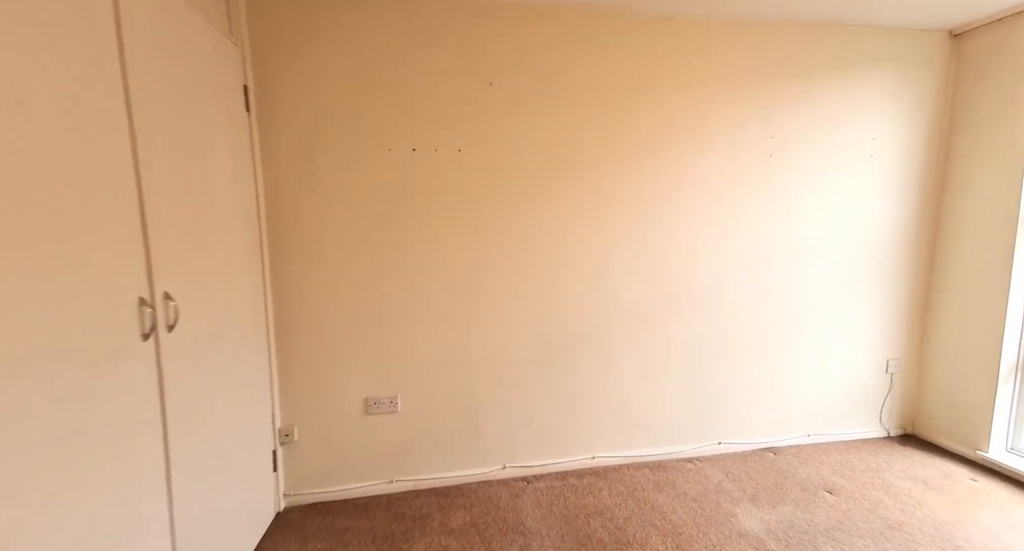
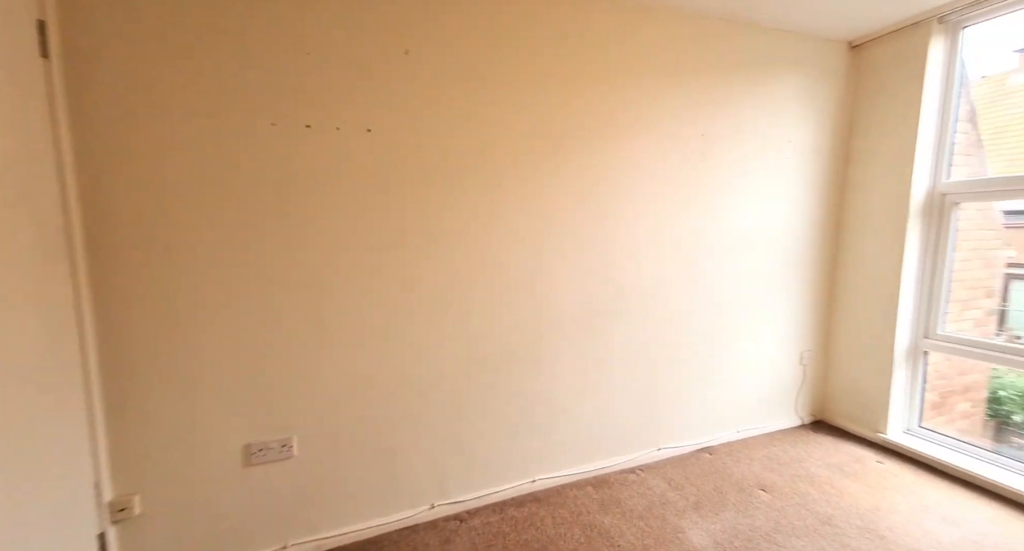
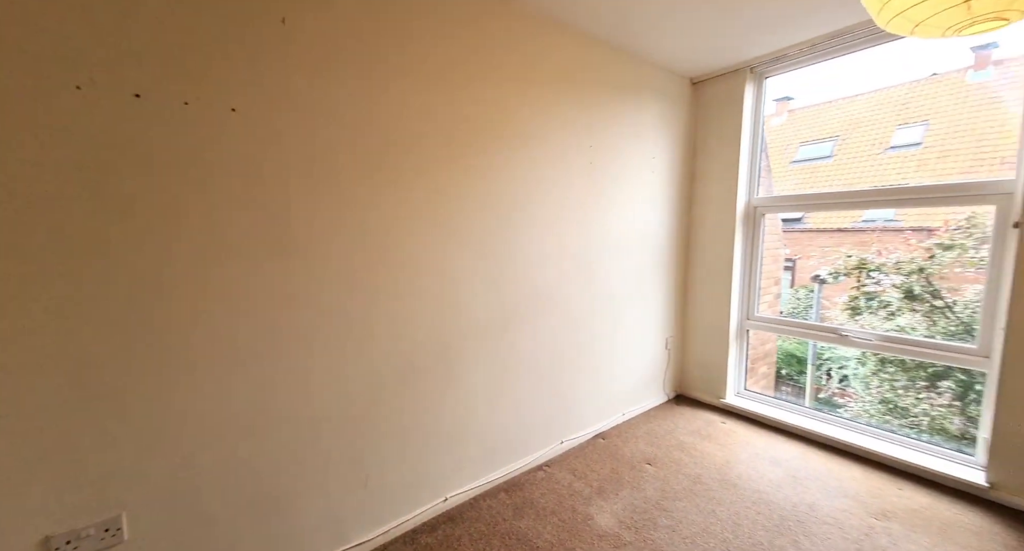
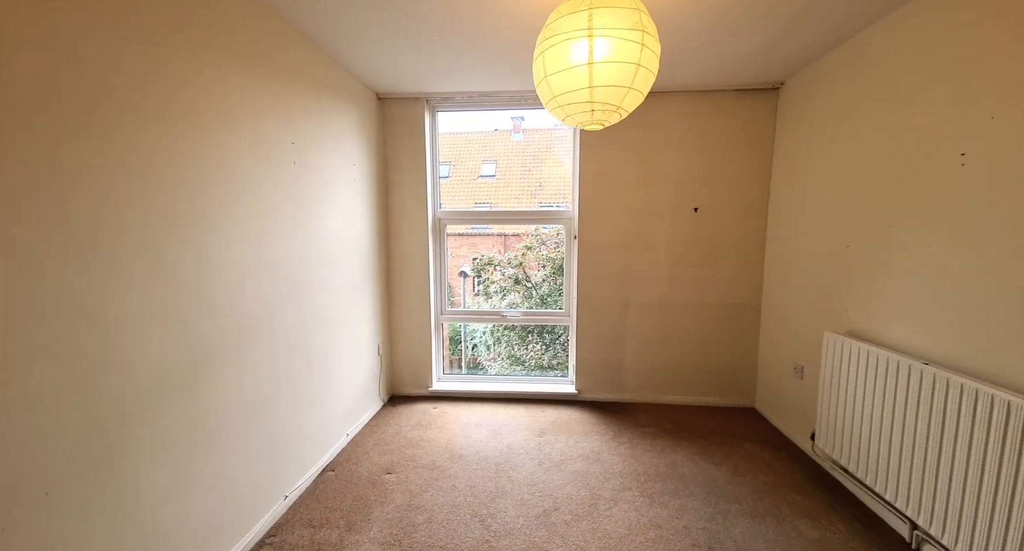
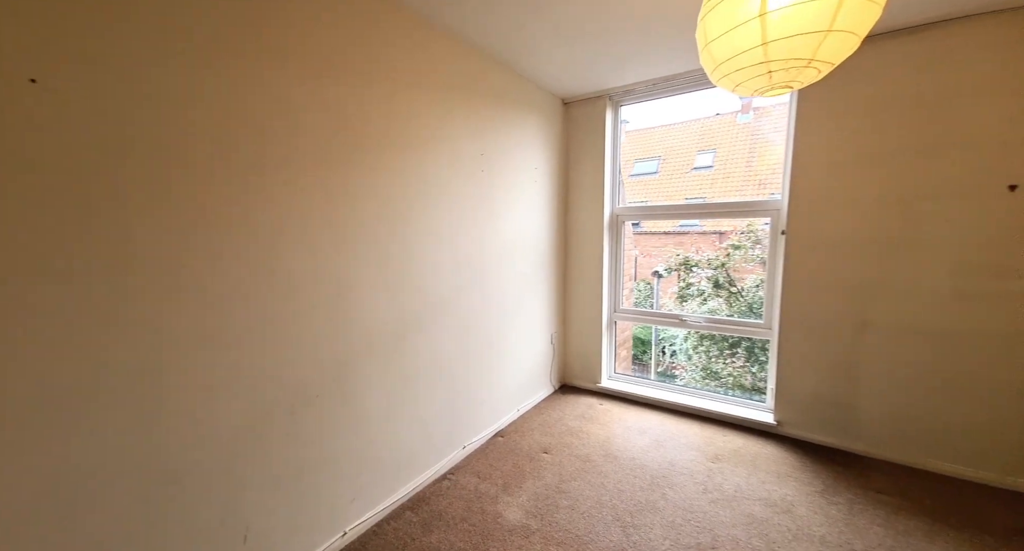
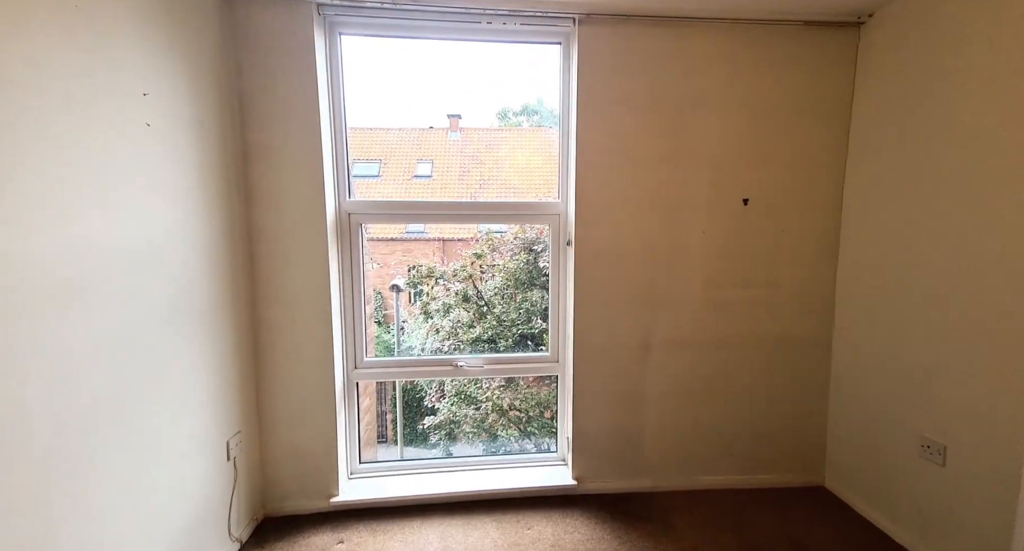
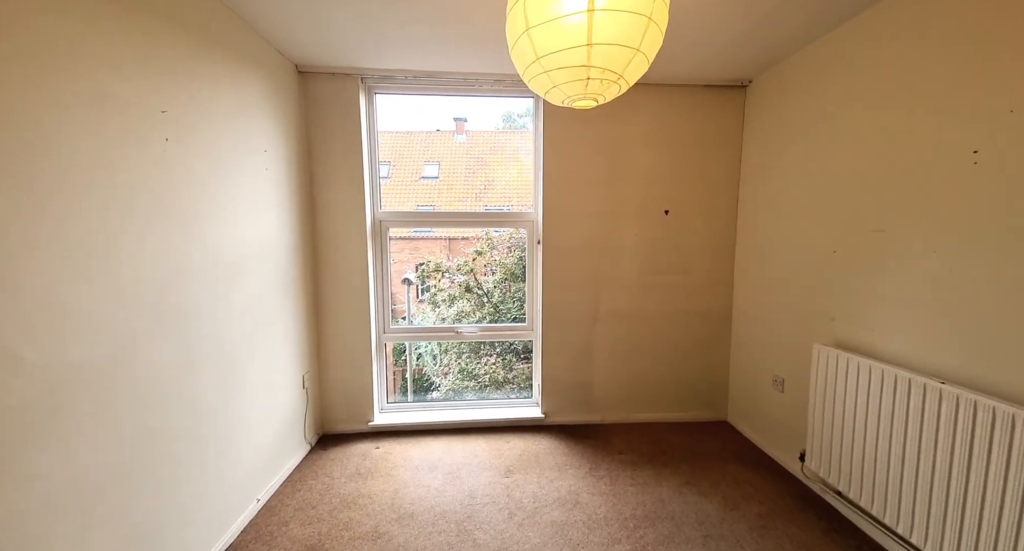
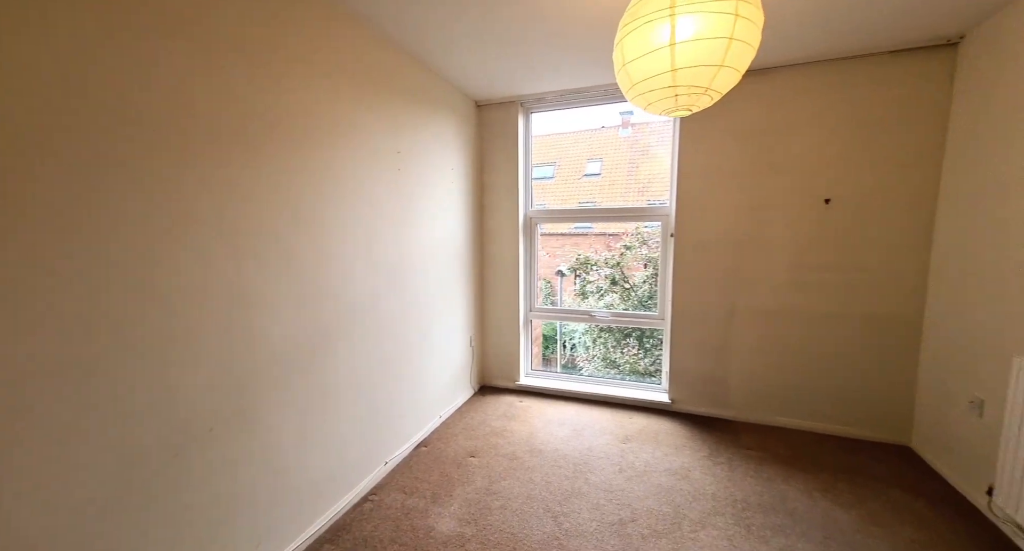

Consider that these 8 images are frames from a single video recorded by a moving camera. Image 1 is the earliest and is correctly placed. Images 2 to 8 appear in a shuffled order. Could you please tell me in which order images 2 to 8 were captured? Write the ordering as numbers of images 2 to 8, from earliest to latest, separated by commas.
2, 3, 5, 8, 4, 7, 6
